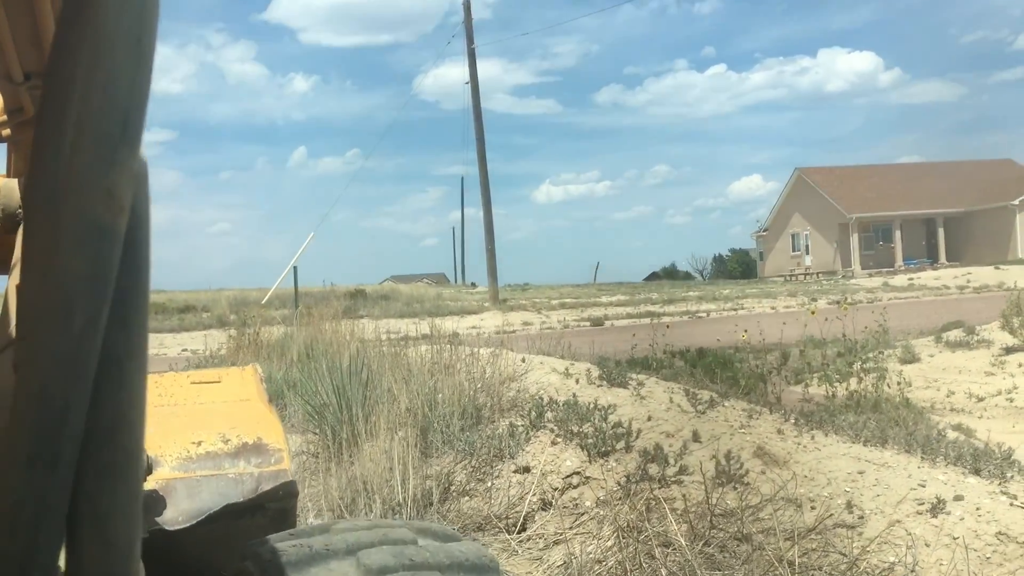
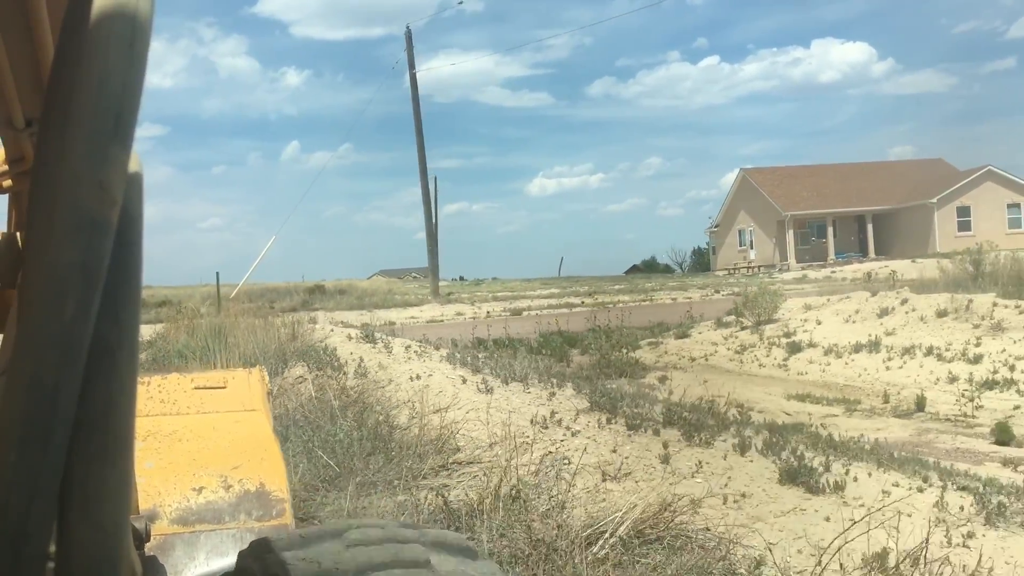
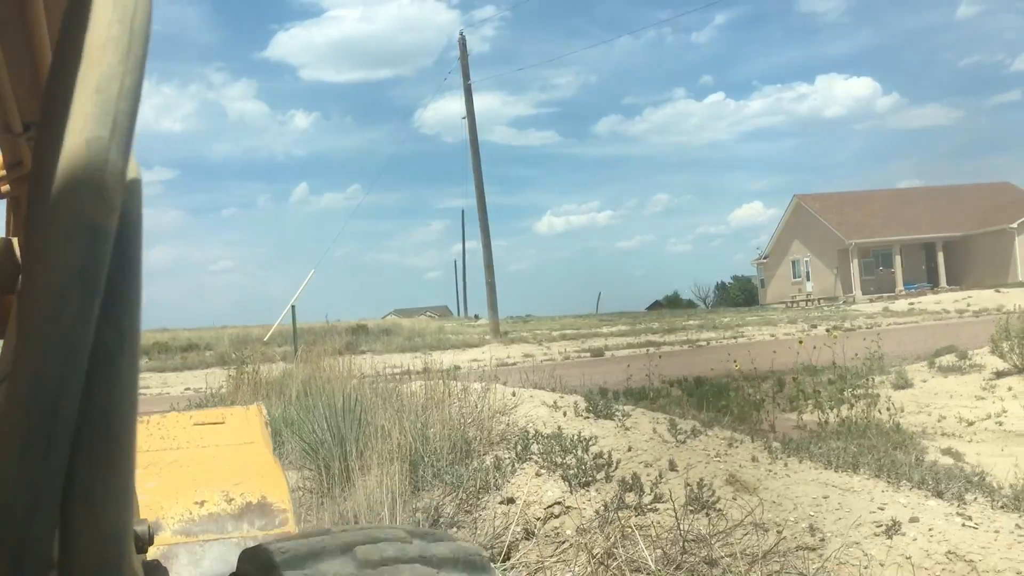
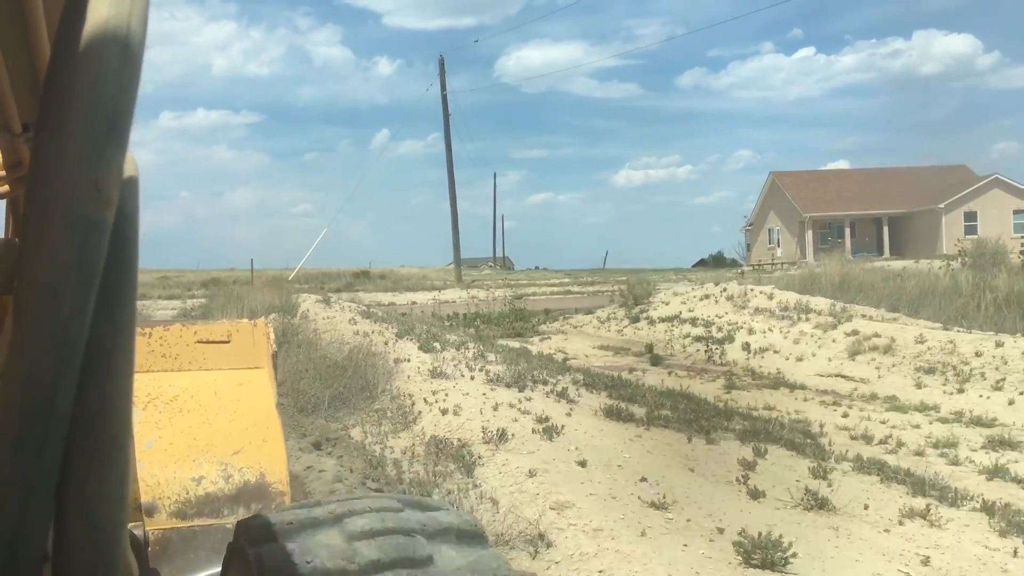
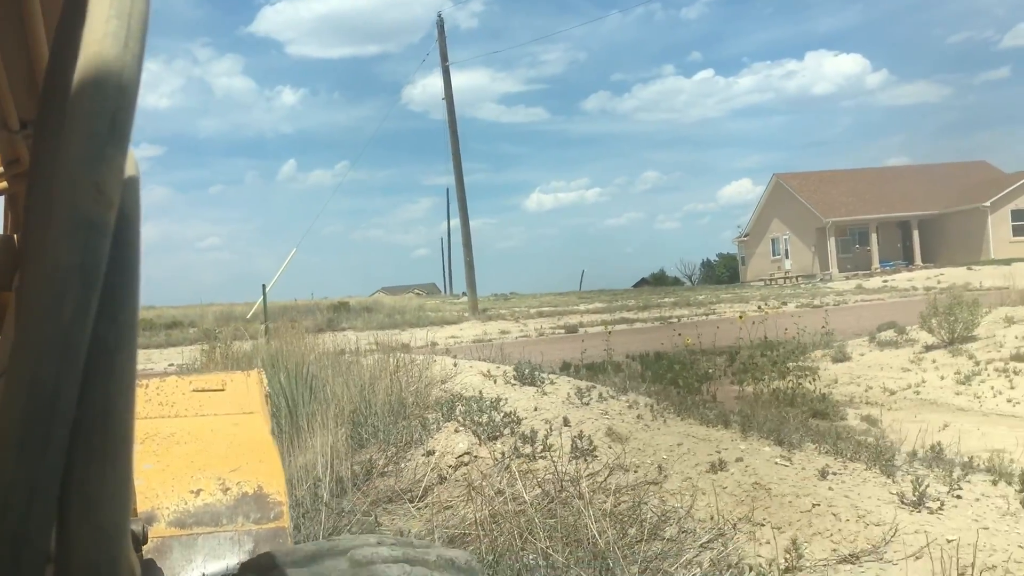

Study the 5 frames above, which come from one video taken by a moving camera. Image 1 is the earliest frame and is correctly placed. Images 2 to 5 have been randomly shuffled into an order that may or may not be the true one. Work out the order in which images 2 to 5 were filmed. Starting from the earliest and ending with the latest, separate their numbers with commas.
3, 5, 2, 4
